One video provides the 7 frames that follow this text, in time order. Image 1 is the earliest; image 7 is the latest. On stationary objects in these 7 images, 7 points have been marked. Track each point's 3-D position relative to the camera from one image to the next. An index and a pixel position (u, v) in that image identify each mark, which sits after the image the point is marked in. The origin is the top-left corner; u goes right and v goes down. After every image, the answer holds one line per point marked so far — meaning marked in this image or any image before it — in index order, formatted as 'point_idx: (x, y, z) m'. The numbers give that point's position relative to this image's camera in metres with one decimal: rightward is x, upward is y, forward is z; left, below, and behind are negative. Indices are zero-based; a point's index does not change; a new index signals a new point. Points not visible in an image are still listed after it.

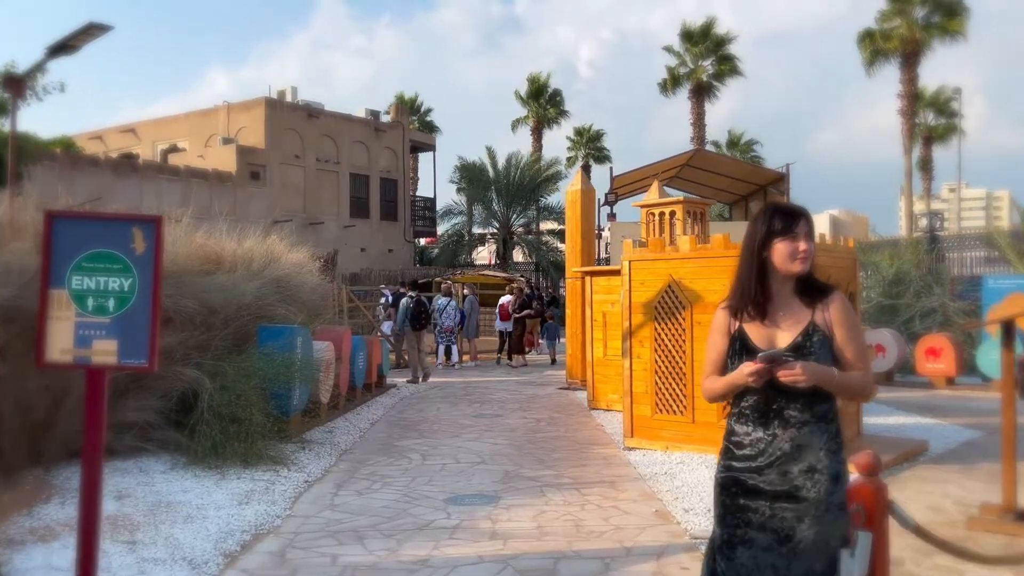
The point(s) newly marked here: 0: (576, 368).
0: (+1.0, -1.2, +12.9) m
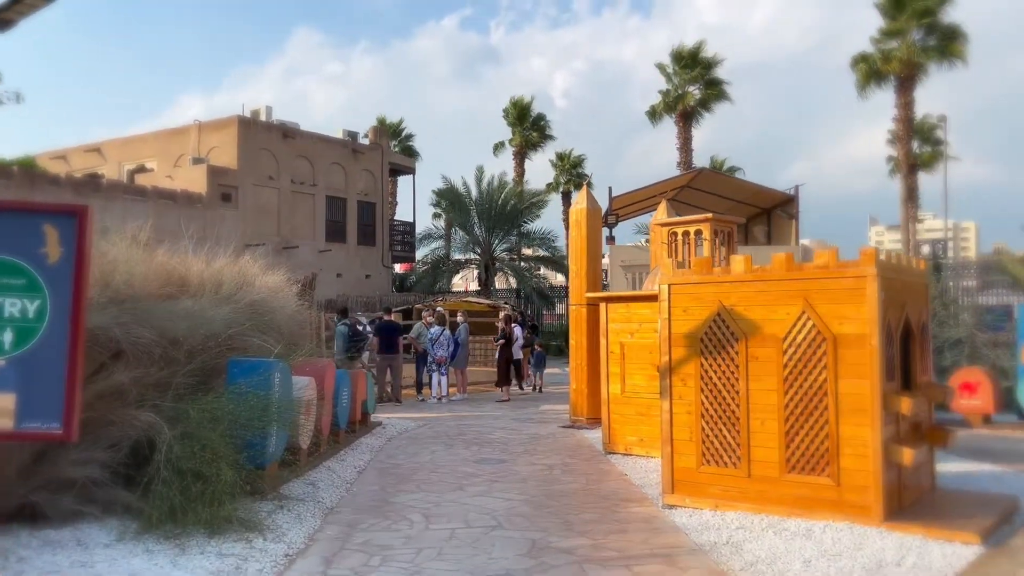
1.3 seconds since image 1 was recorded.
0: (+1.0, -1.6, +11.7) m
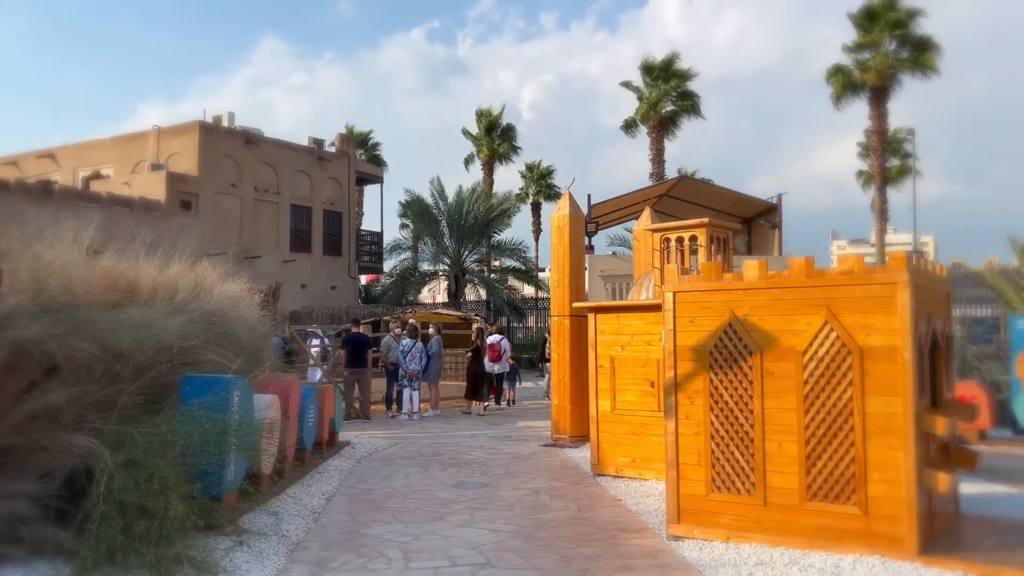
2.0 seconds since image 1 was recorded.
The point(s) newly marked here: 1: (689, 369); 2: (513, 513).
0: (+0.7, -1.7, +11.0) m
1: (+1.2, -0.6, +6.0) m
2: (0.0, -1.8, +6.9) m
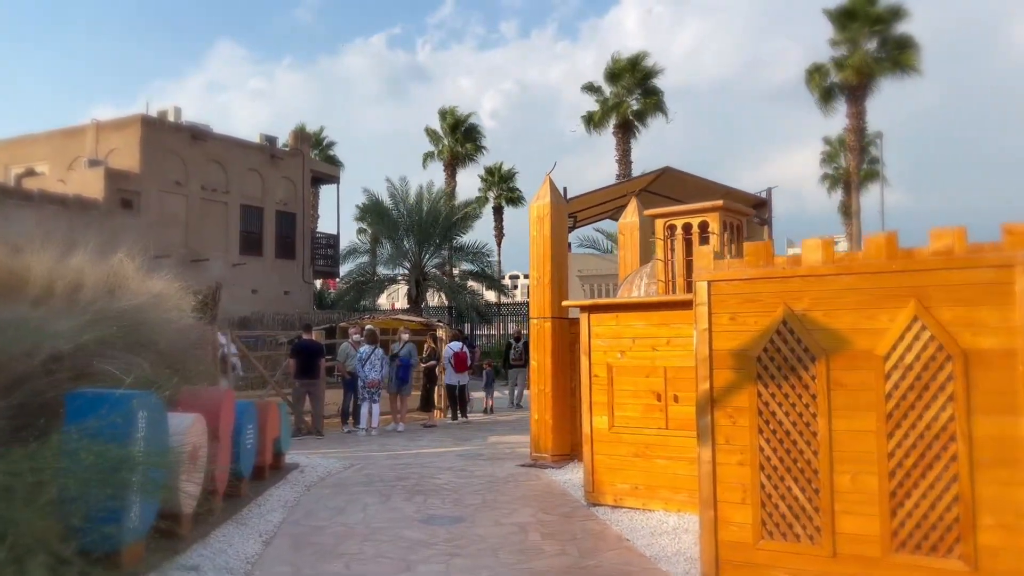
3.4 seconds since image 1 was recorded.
0: (+0.4, -1.7, +9.7) m
1: (+1.2, -0.5, +4.7) m
2: (-0.1, -1.8, +5.5) m
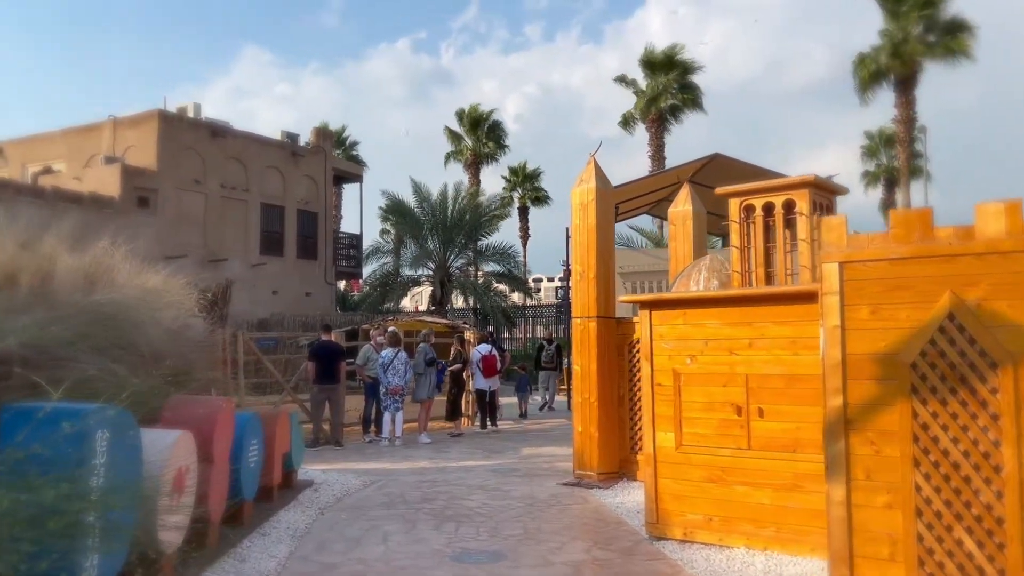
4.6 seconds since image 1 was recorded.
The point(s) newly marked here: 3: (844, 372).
0: (+0.8, -1.6, +8.5) m
1: (+1.5, -0.4, +3.5) m
2: (+0.2, -1.7, +4.4) m
3: (+1.4, -0.3, +3.5) m
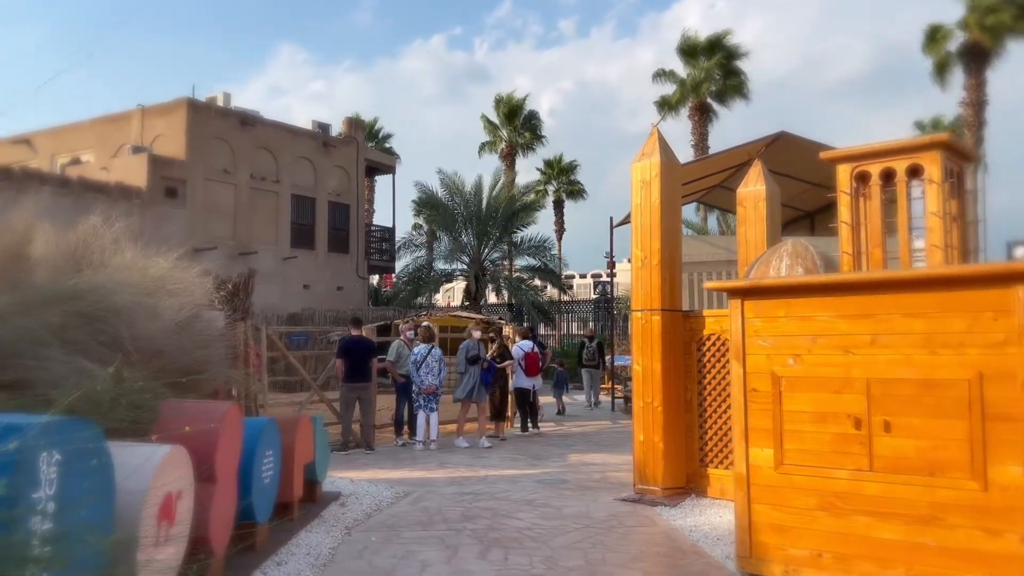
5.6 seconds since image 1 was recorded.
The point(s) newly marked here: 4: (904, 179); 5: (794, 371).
0: (+1.3, -1.5, +7.5) m
1: (+1.7, -0.3, +2.4) m
2: (+0.5, -1.6, +3.4) m
3: (+1.6, -0.3, +2.4) m
4: (+2.3, +0.6, +5.1) m
5: (+1.6, -0.5, +4.9) m
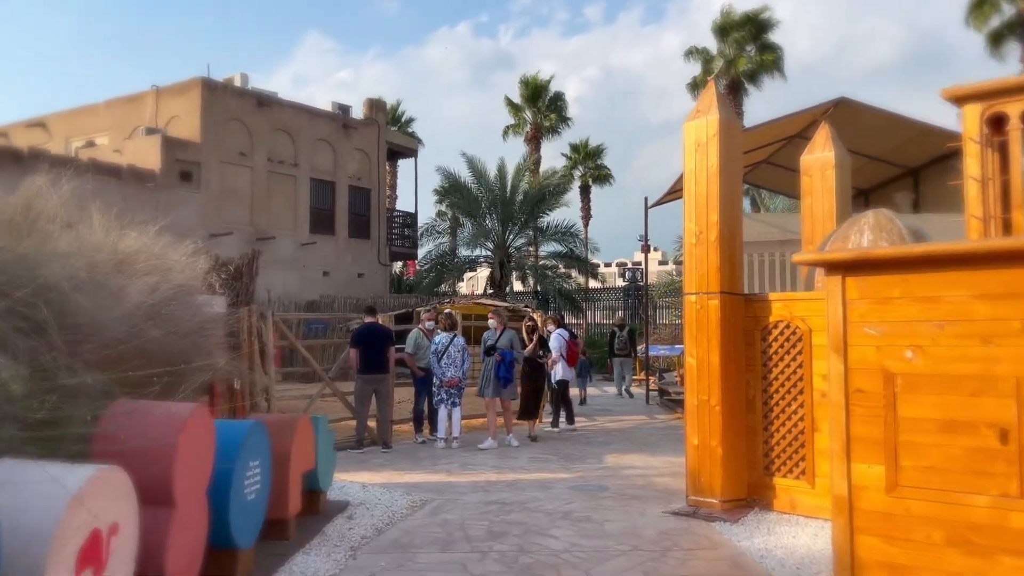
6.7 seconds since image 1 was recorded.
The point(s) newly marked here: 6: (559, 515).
0: (+1.5, -1.4, +6.4) m
1: (+1.8, -0.3, +1.3) m
2: (+0.6, -1.5, +2.3) m
3: (+1.7, -0.2, +1.4) m
4: (+2.5, +0.8, +3.9) m
5: (+1.8, -0.3, +3.8) m
6: (+0.3, -1.8, +6.6) m
